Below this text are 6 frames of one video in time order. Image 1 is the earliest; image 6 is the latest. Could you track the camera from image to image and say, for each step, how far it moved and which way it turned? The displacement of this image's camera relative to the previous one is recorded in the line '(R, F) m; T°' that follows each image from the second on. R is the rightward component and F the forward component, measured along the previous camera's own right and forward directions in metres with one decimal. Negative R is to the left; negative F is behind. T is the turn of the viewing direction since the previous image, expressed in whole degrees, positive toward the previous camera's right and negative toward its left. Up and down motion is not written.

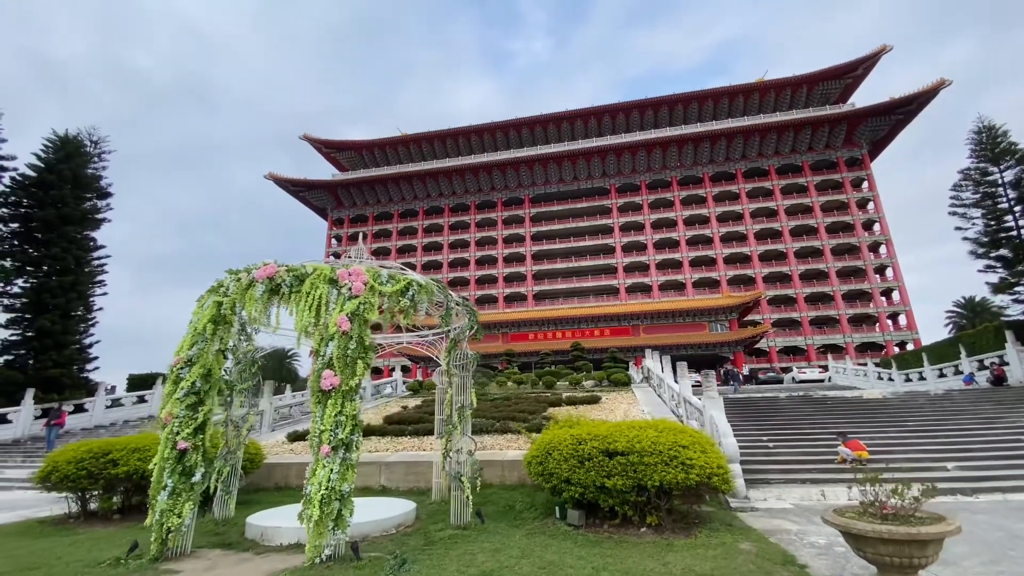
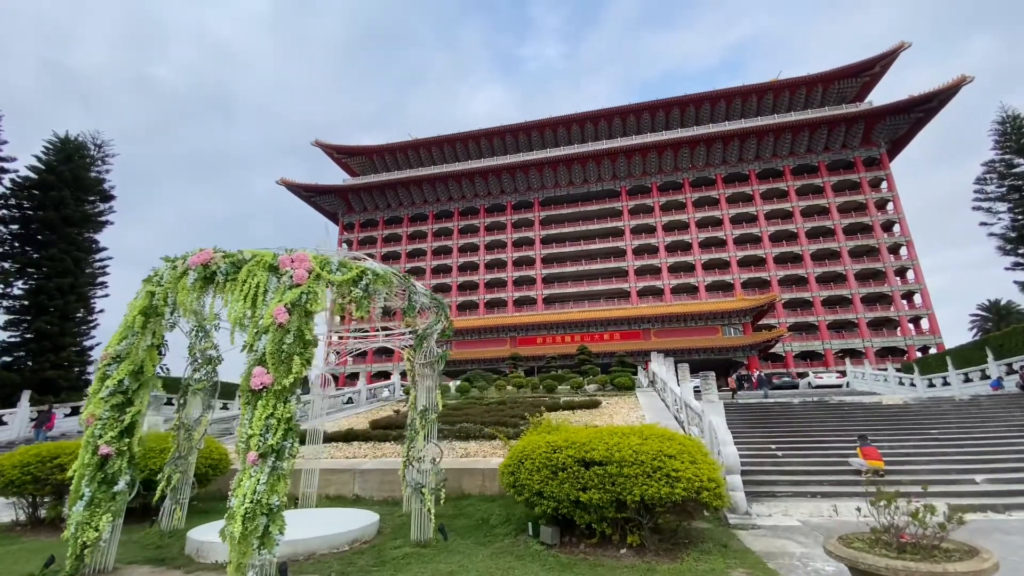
(+0.5, +0.6) m; -2°
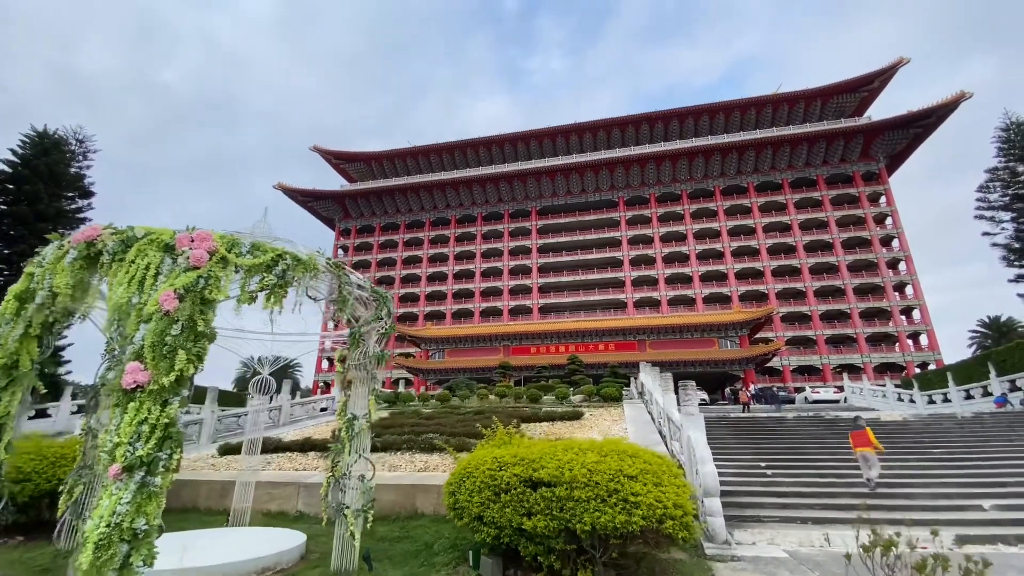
(+0.6, +0.7) m; 0°
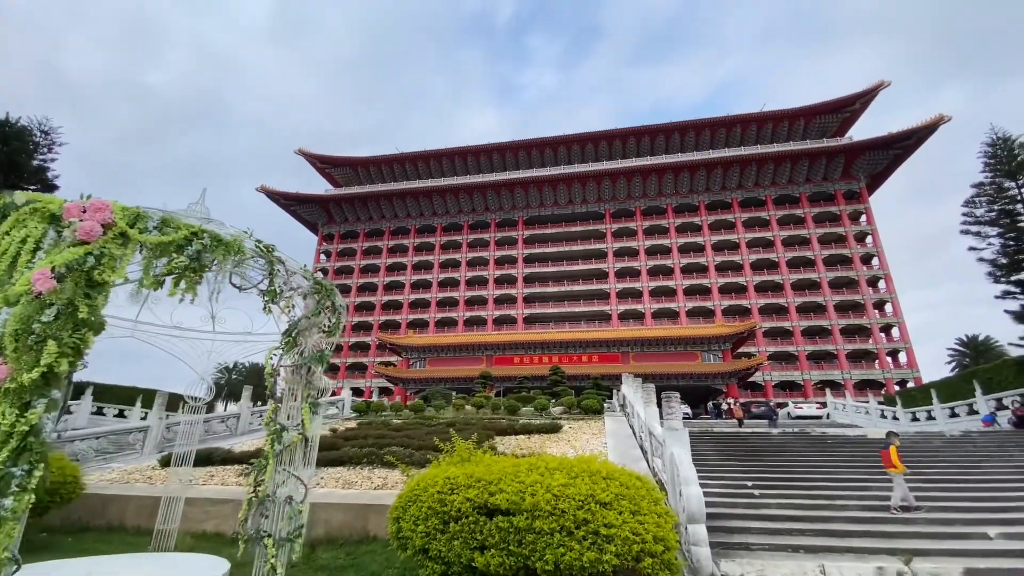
(+0.2, +0.6) m; +2°
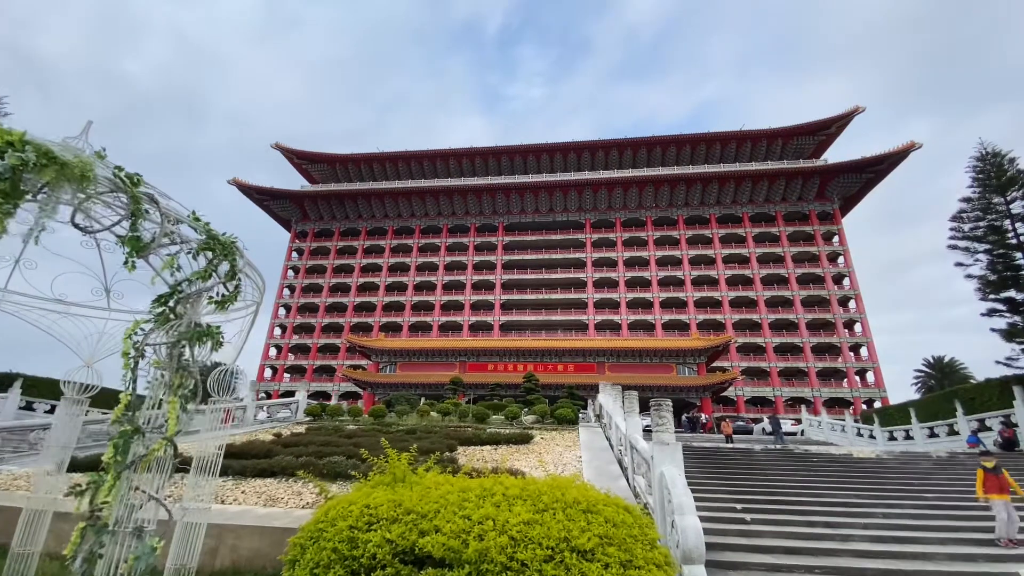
(+0.1, +1.1) m; +3°
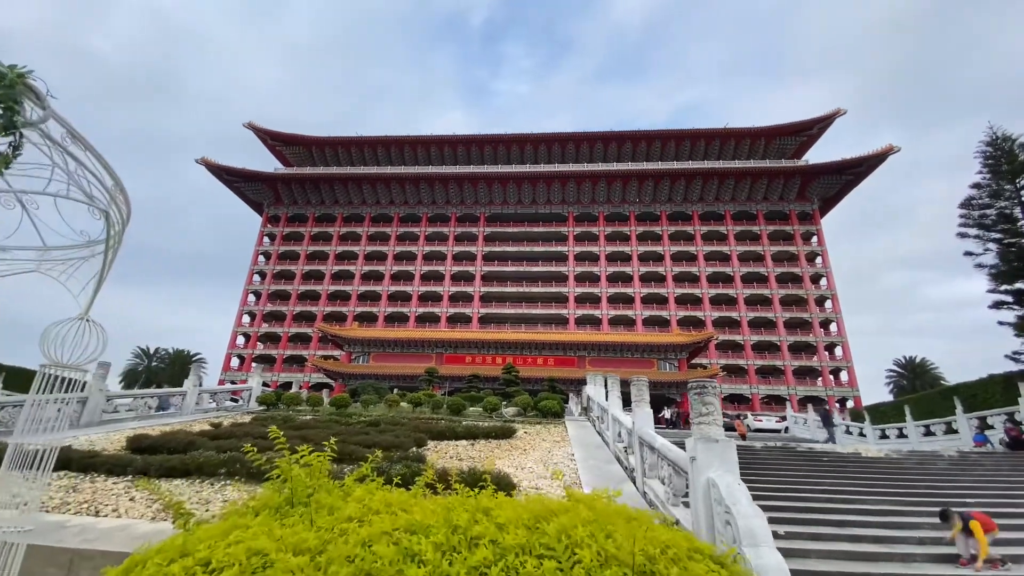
(-0.1, +1.5) m; +2°
